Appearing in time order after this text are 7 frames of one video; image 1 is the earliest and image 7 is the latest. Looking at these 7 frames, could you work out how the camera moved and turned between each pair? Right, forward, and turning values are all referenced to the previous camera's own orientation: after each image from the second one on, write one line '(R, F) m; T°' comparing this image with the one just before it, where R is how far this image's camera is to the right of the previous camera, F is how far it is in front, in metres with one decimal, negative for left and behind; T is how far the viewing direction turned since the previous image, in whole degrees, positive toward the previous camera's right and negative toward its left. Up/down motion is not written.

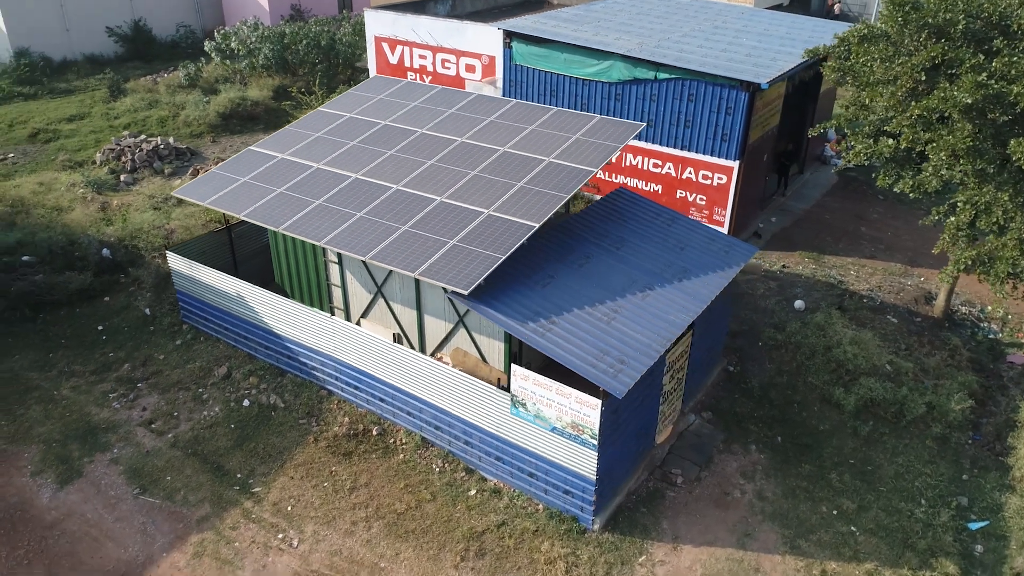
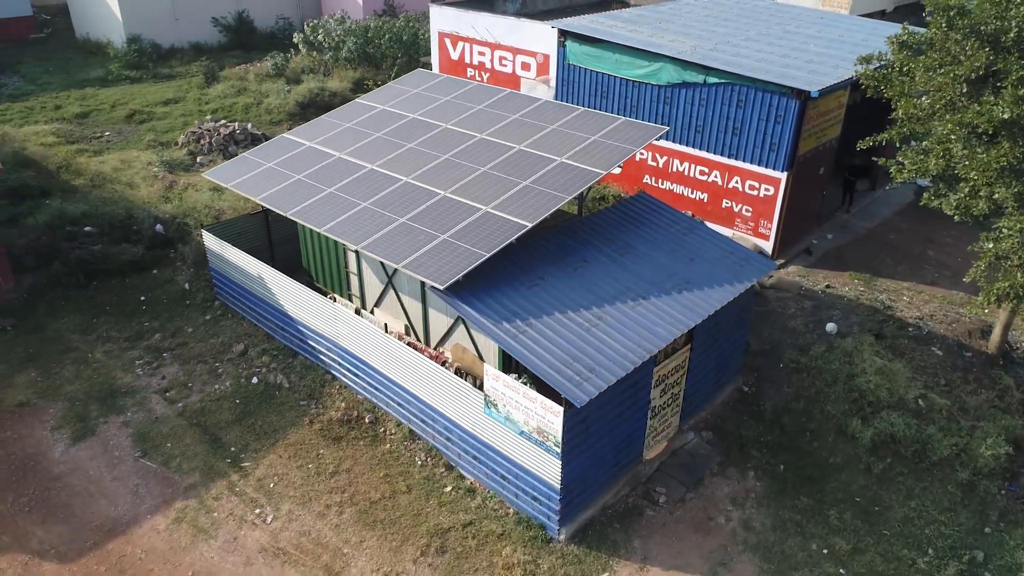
(+1.5, +0.2) m; -8°
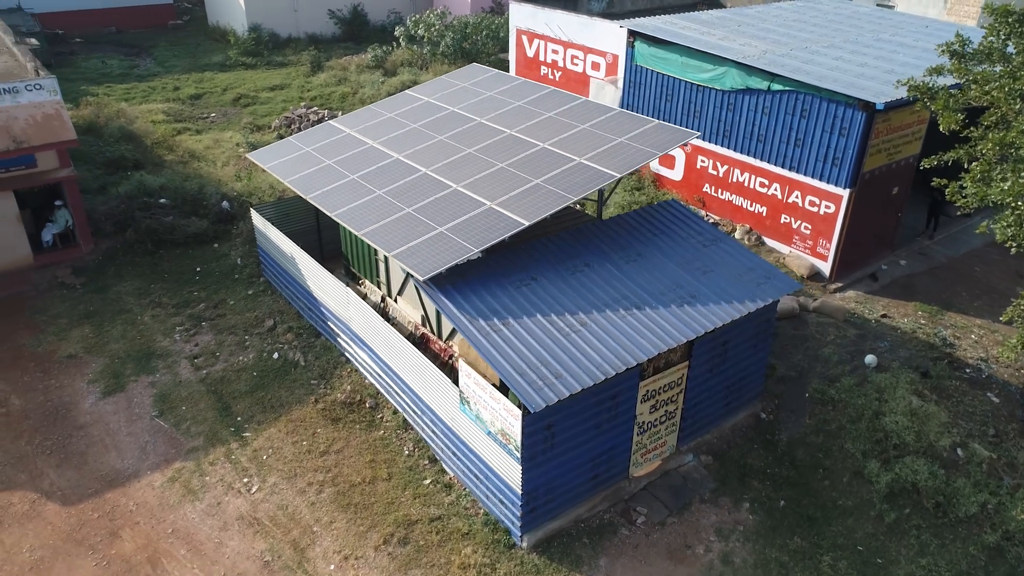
(+1.7, +0.3) m; -9°
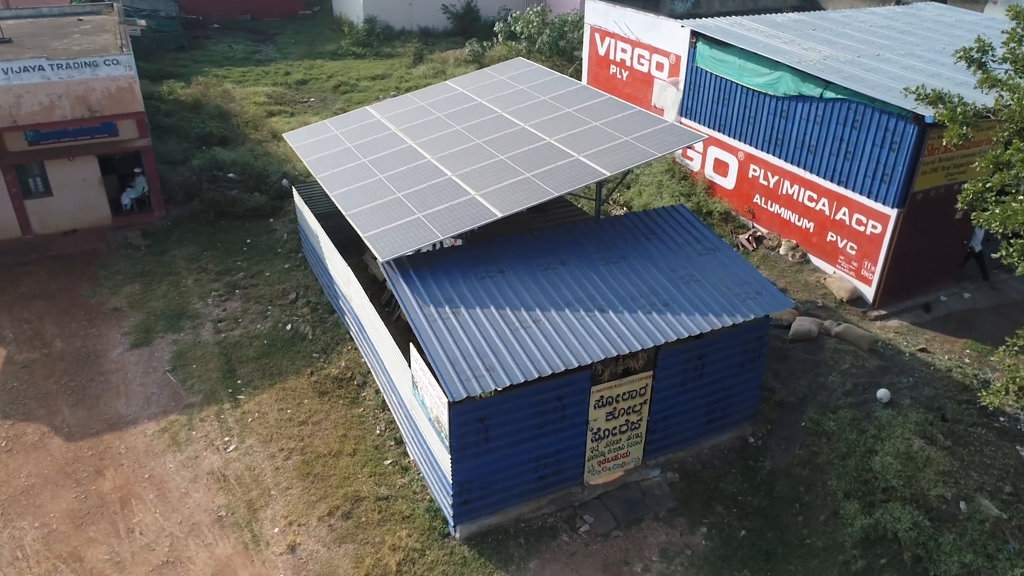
(+2.1, +0.3) m; -10°
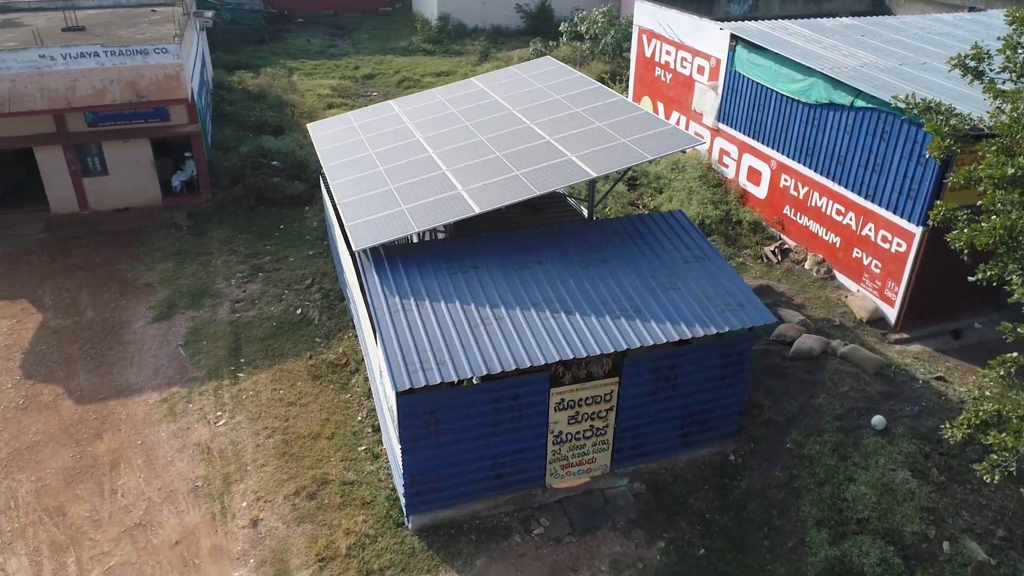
(+1.5, +0.1) m; -6°
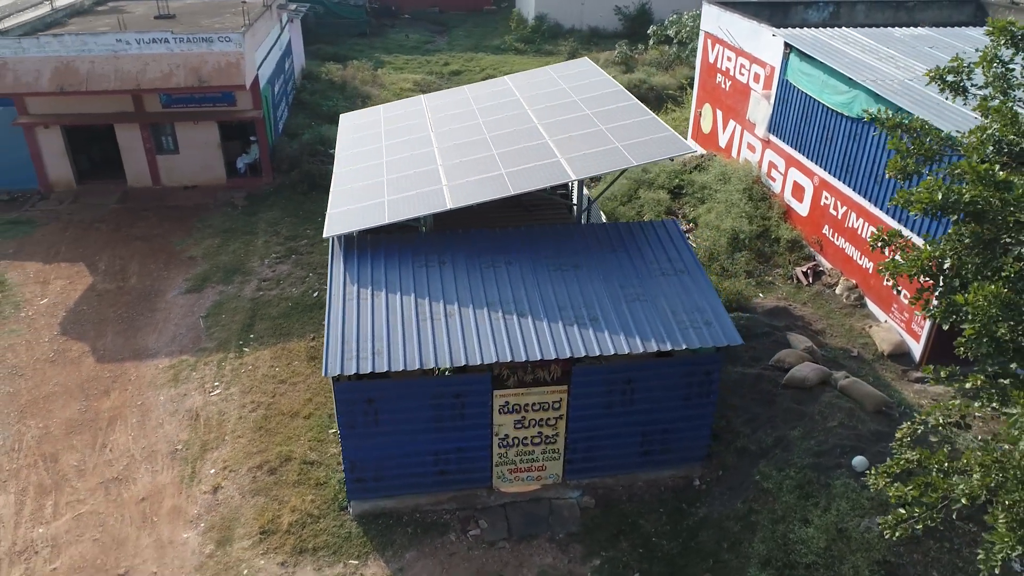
(+2.0, +0.2) m; -9°
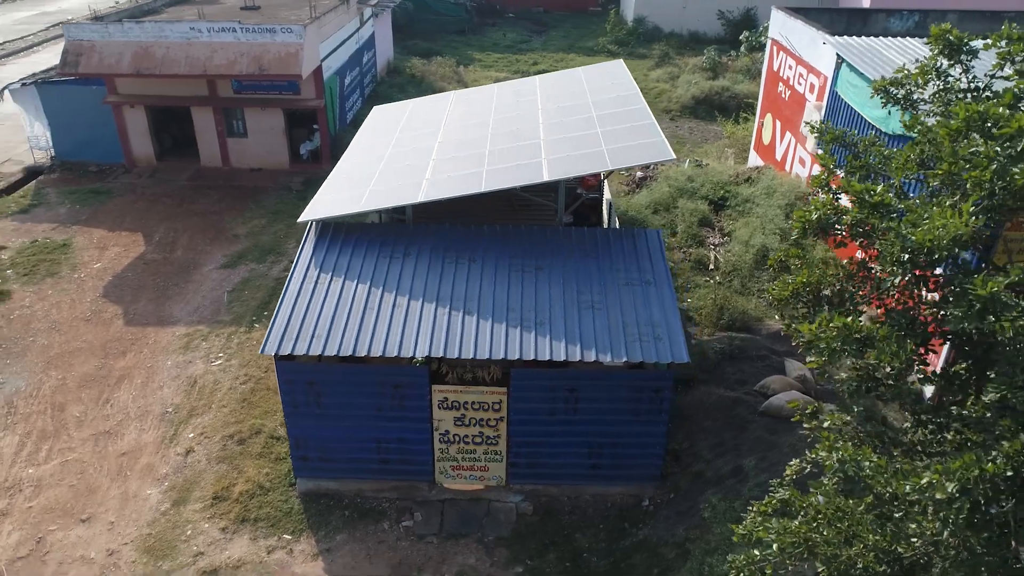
(+2.0, +0.2) m; -9°
